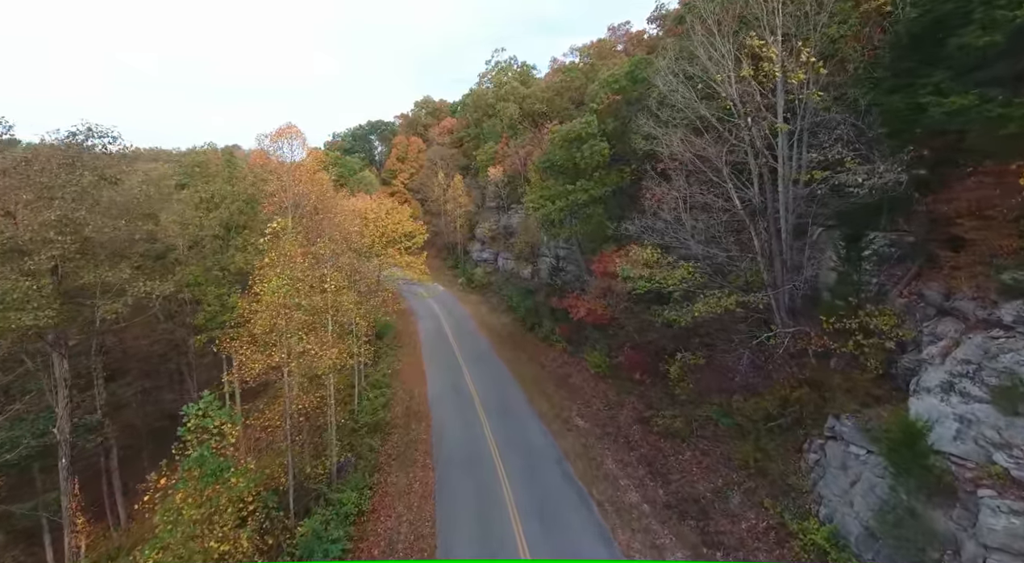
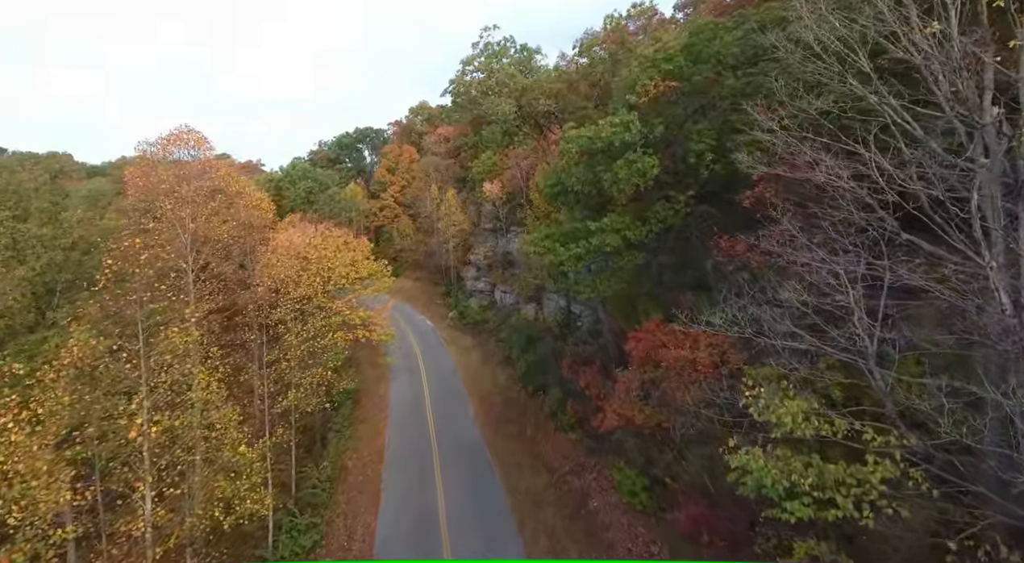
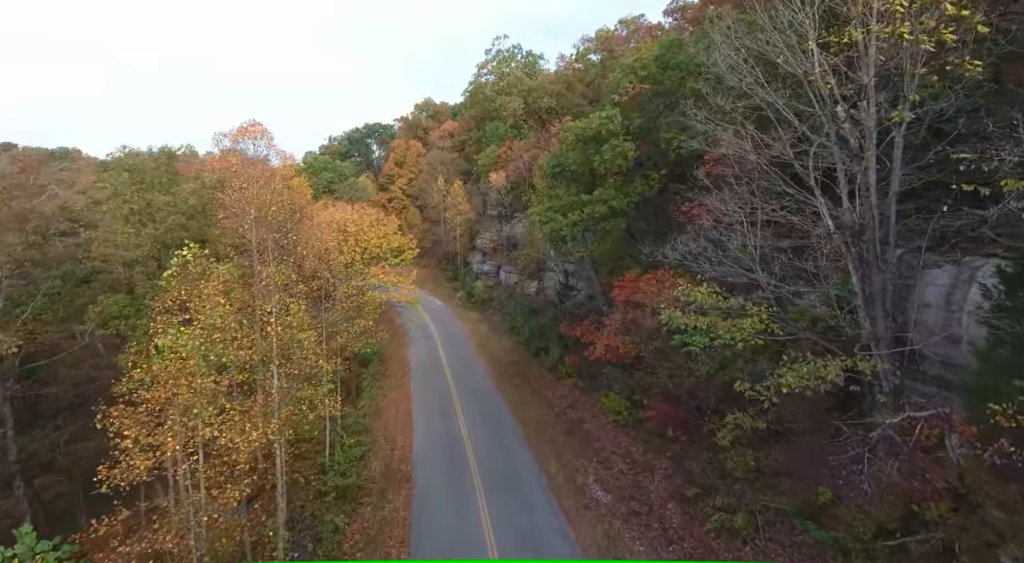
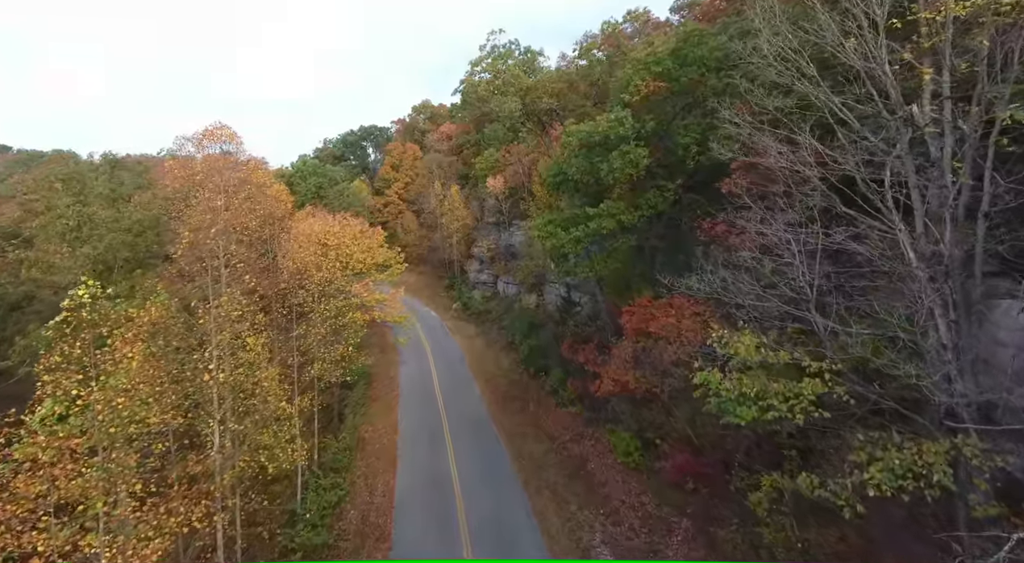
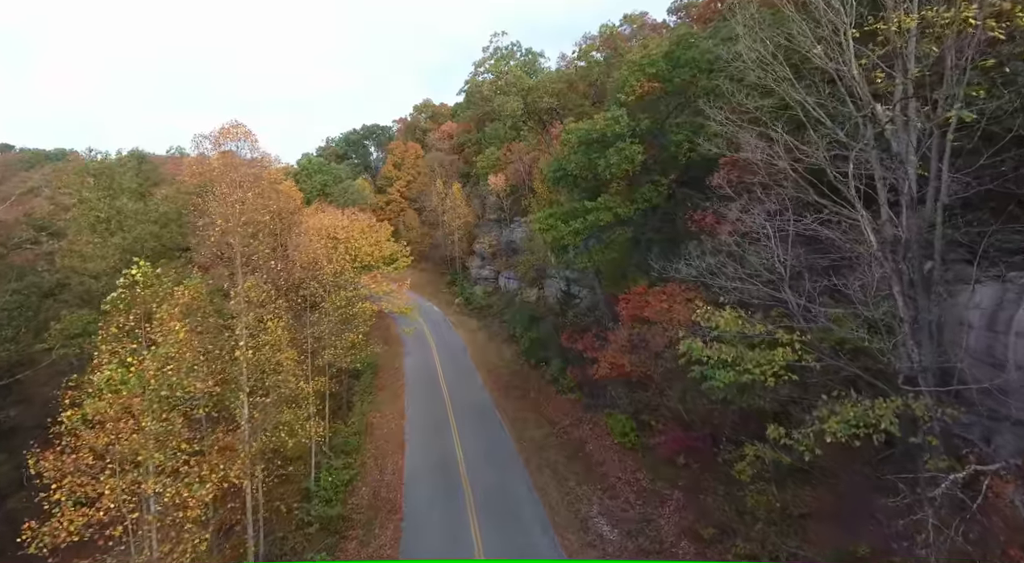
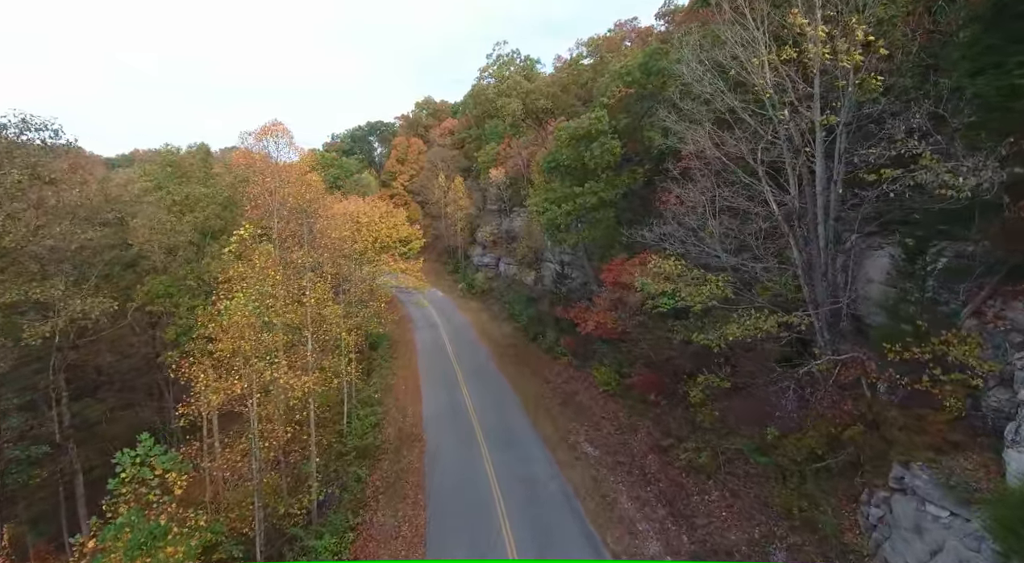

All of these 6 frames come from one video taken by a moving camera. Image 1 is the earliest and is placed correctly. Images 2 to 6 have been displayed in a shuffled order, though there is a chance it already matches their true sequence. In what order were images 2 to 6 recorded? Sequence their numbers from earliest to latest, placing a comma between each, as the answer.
6, 3, 5, 4, 2
